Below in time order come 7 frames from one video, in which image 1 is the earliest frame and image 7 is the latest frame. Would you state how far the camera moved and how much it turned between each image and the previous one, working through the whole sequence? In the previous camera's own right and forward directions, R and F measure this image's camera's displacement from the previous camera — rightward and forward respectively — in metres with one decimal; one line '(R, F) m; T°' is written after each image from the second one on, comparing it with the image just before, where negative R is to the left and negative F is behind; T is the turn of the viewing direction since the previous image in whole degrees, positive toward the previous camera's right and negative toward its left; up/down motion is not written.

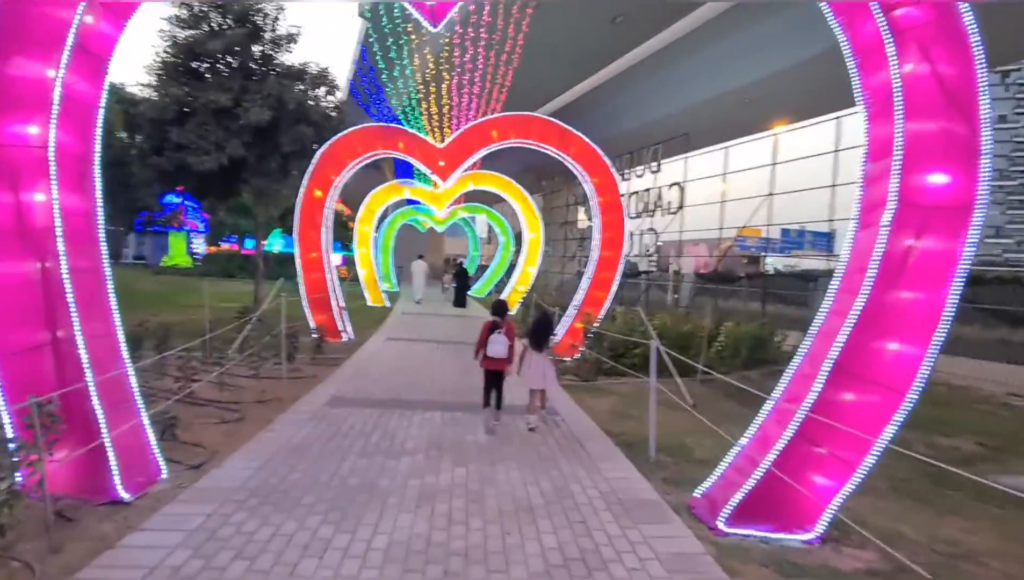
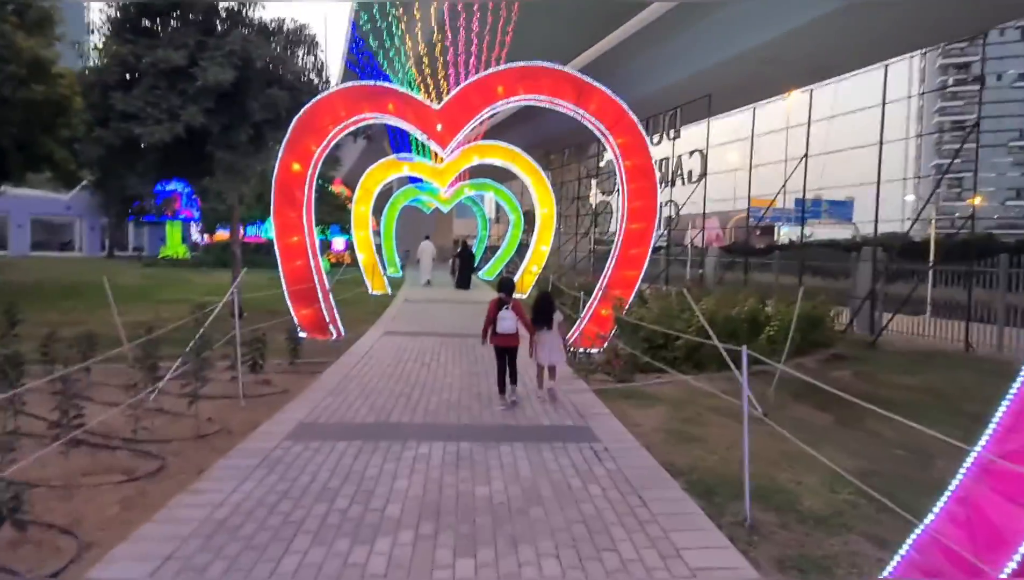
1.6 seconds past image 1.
(-0.1, +2.0) m; -1°
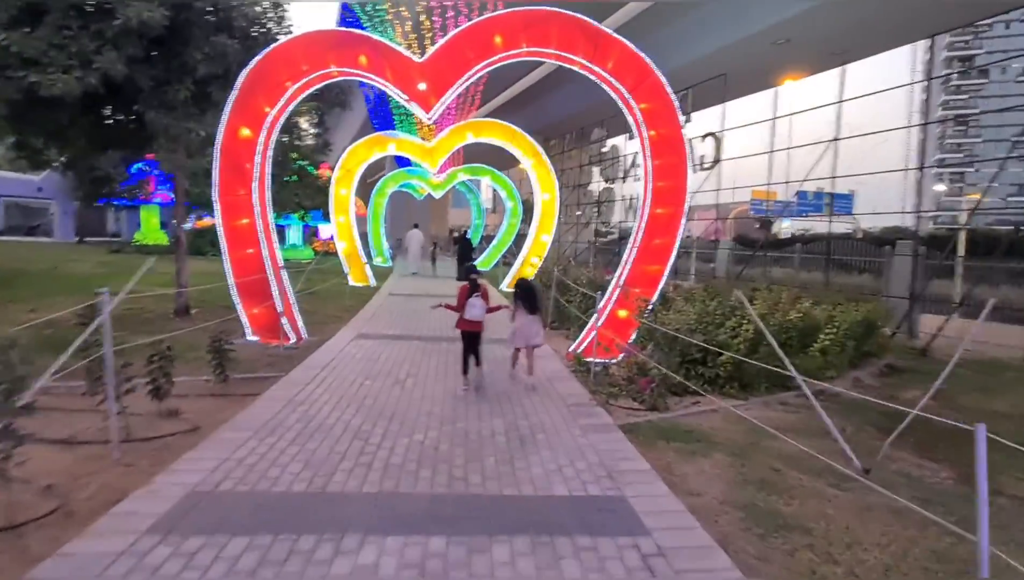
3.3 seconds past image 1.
(0.0, +2.2) m; 0°
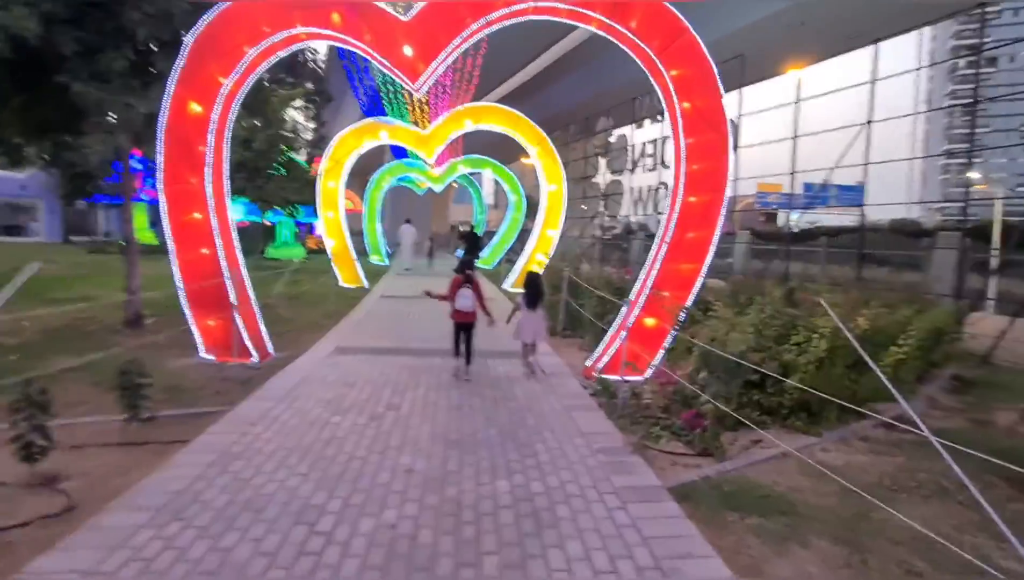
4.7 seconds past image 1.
(0.0, +1.7) m; 0°
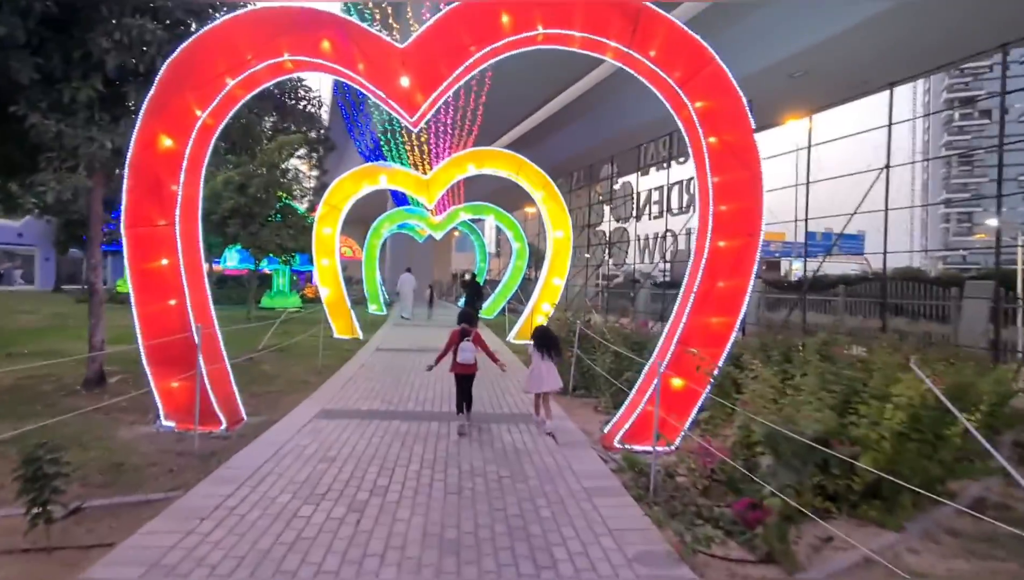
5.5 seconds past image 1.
(-0.1, +1.0) m; 0°
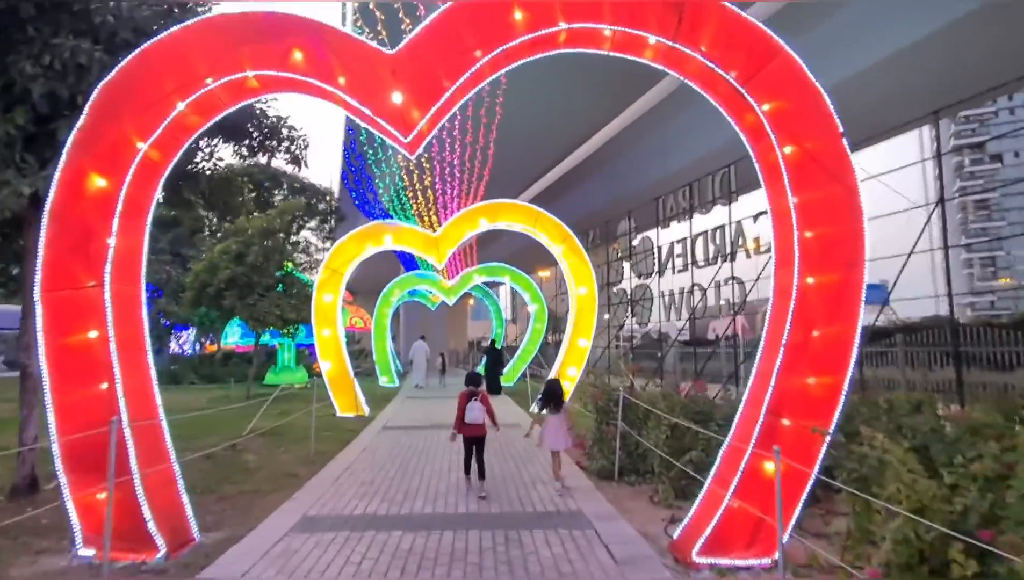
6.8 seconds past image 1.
(-0.1, +1.8) m; -1°
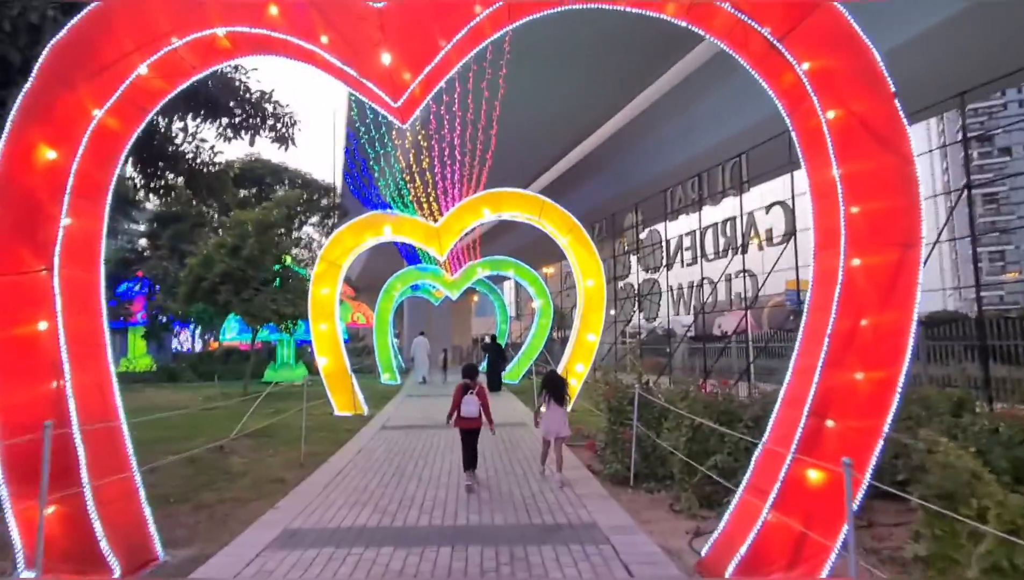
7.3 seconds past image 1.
(0.0, +0.7) m; 0°
